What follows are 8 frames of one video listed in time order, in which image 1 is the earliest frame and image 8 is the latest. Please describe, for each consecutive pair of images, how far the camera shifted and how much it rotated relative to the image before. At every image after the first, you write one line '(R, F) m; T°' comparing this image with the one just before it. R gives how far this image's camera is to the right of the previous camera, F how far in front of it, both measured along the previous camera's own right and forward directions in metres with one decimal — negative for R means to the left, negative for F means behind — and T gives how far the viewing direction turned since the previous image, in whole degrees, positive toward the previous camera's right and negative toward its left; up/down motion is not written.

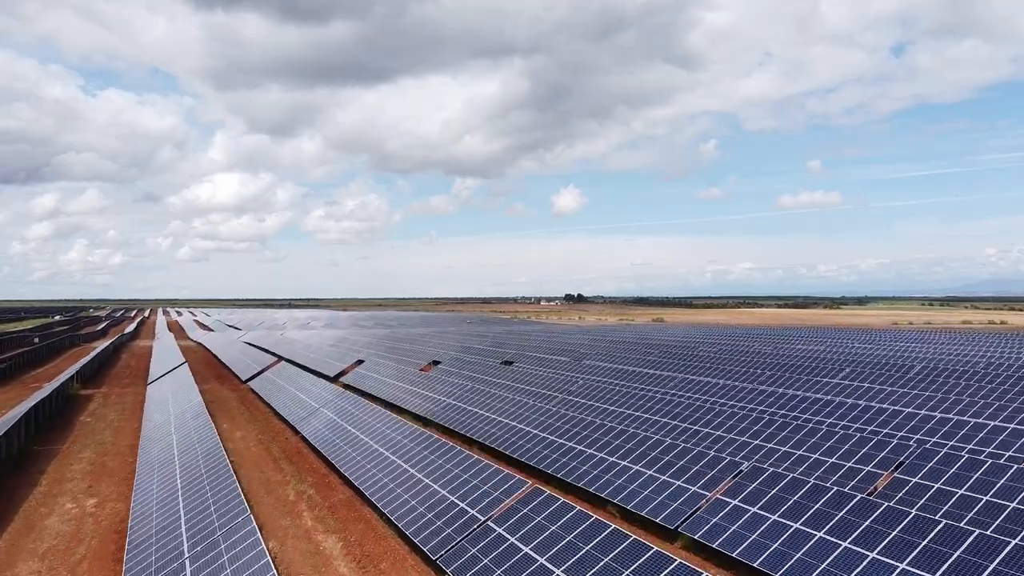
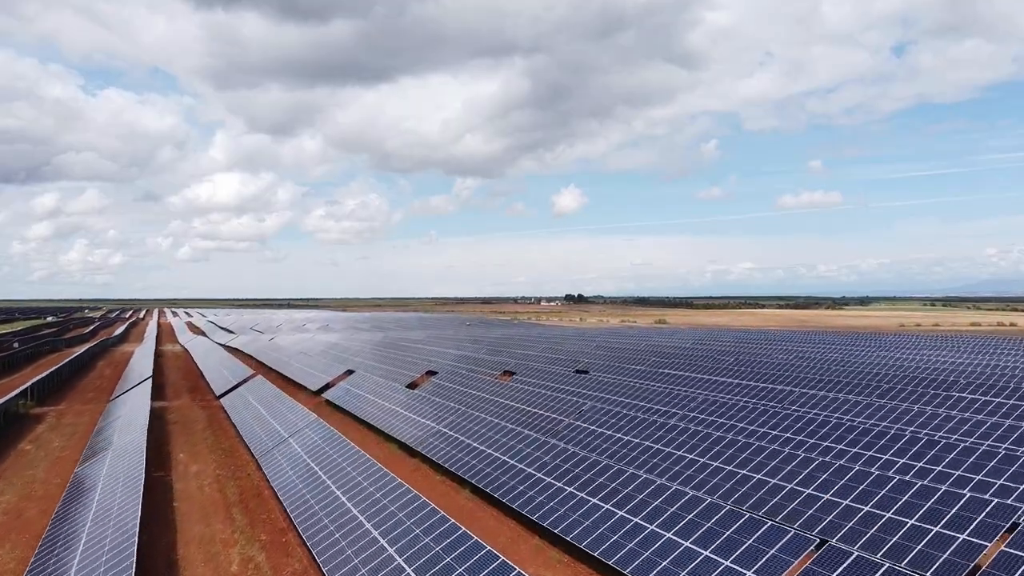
(0.0, +2.5) m; 0°
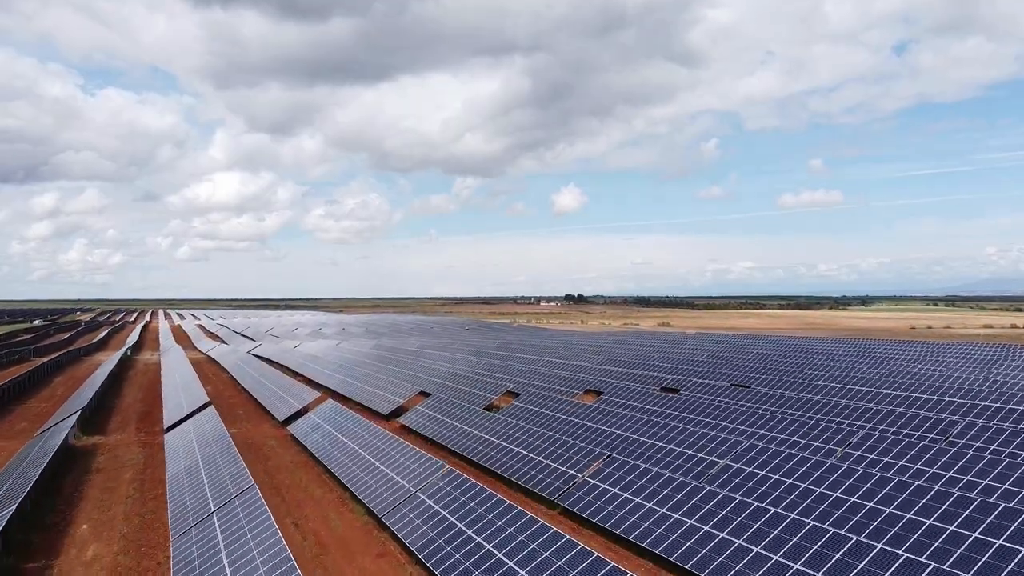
(+0.1, +3.8) m; 0°
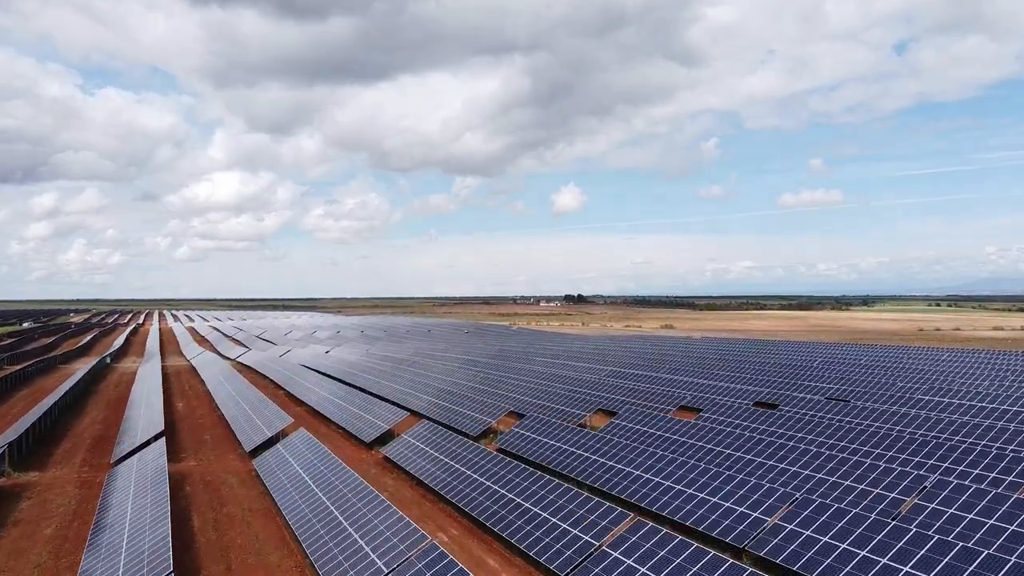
(0.0, +2.9) m; 0°
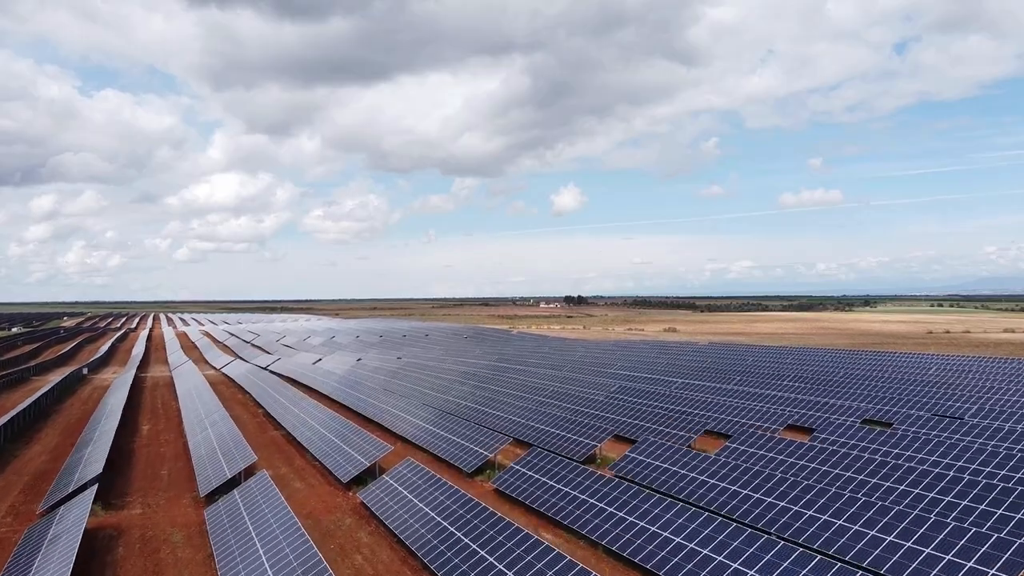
(0.0, +2.9) m; 0°
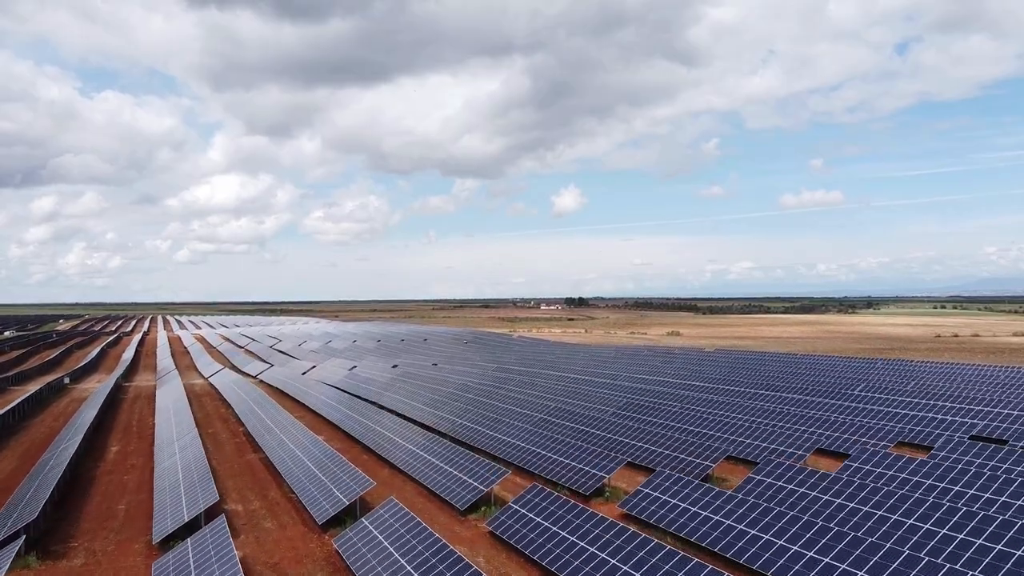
(+0.1, +2.2) m; 0°
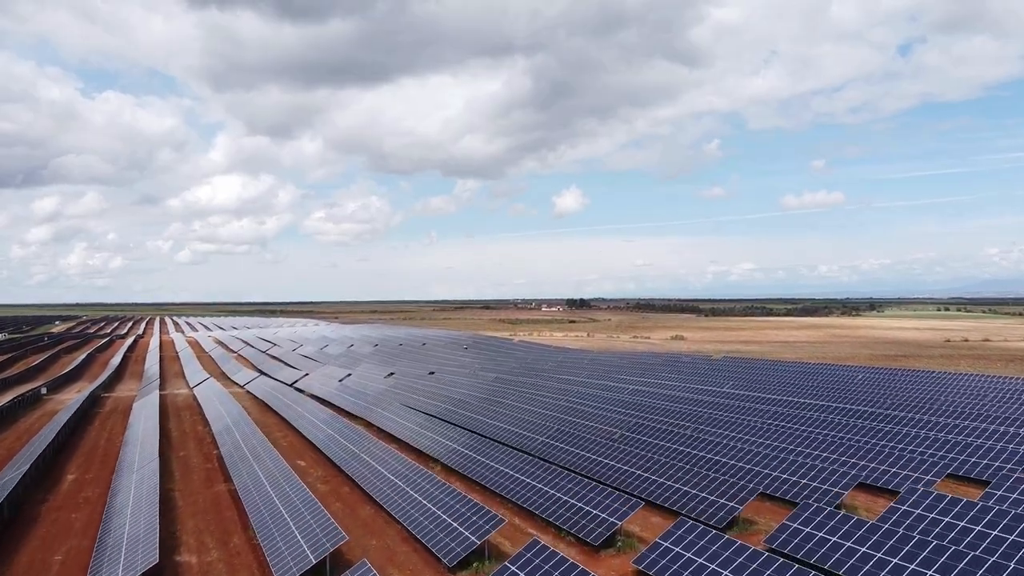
(+0.1, +2.6) m; 0°
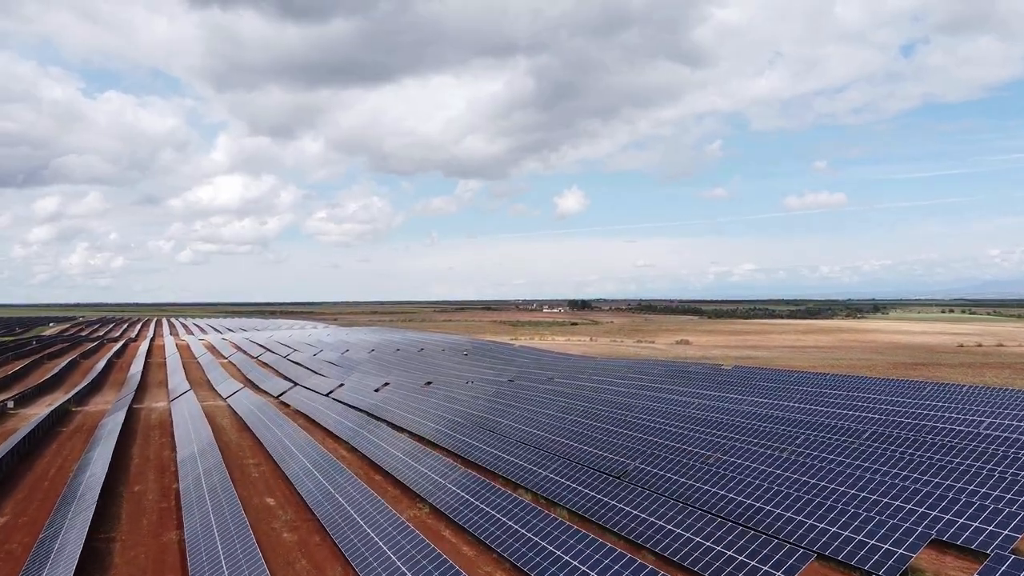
(+0.1, +3.3) m; 0°
